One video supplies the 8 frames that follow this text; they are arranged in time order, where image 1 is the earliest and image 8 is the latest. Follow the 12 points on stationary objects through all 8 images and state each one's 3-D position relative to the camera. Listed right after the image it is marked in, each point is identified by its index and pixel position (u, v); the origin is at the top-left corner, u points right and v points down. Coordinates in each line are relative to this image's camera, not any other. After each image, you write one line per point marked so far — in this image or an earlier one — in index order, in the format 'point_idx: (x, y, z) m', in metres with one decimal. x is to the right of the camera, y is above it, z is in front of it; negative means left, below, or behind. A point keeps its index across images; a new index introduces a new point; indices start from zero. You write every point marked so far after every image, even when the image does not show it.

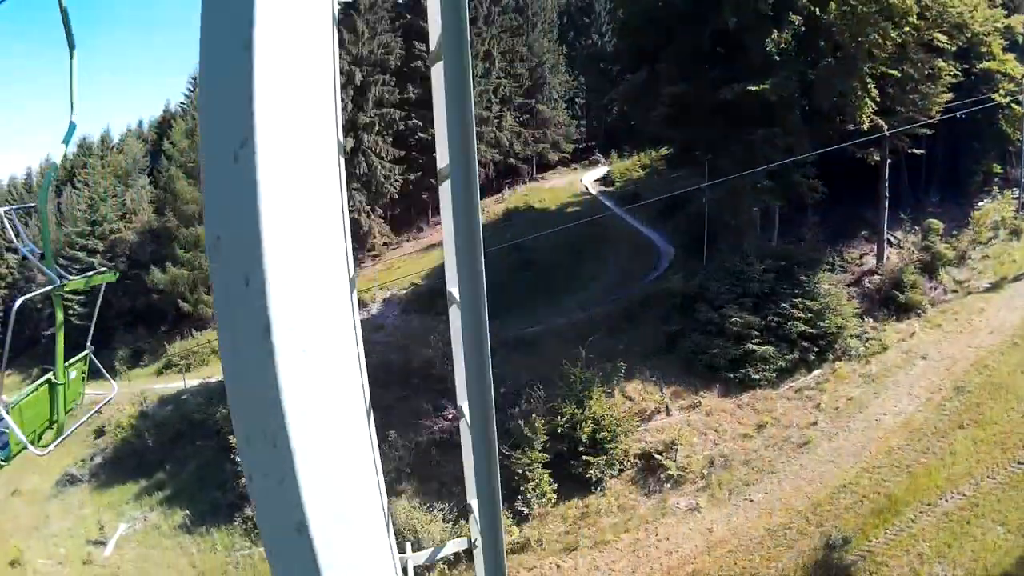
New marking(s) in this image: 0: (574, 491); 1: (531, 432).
0: (+1.5, -4.5, +19.6) m
1: (+0.4, -3.3, +19.7) m
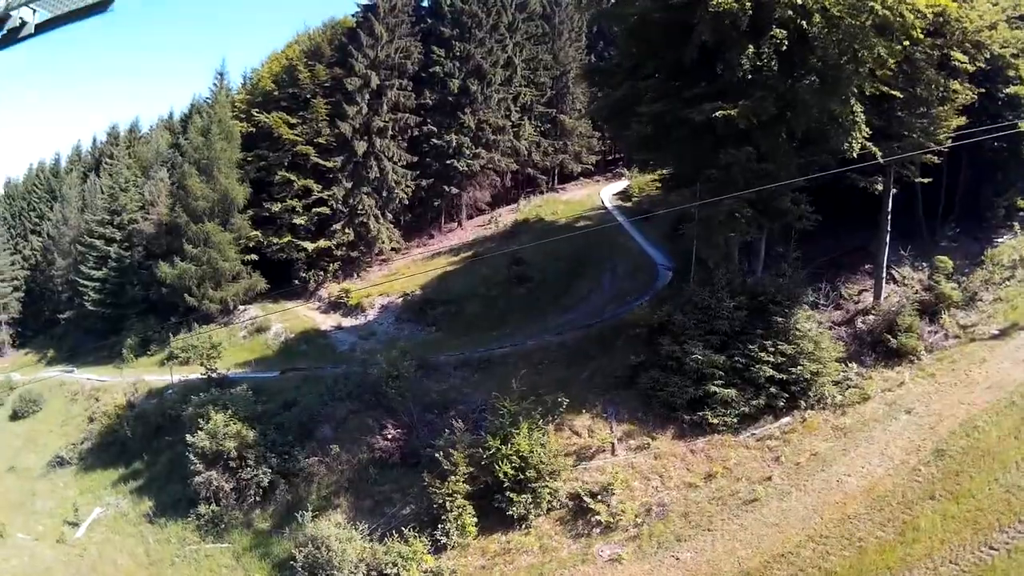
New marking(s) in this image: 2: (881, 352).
0: (-0.3, -5.0, +18.6) m
1: (-1.2, -3.8, +19.0) m
2: (+8.5, -1.5, +19.9) m
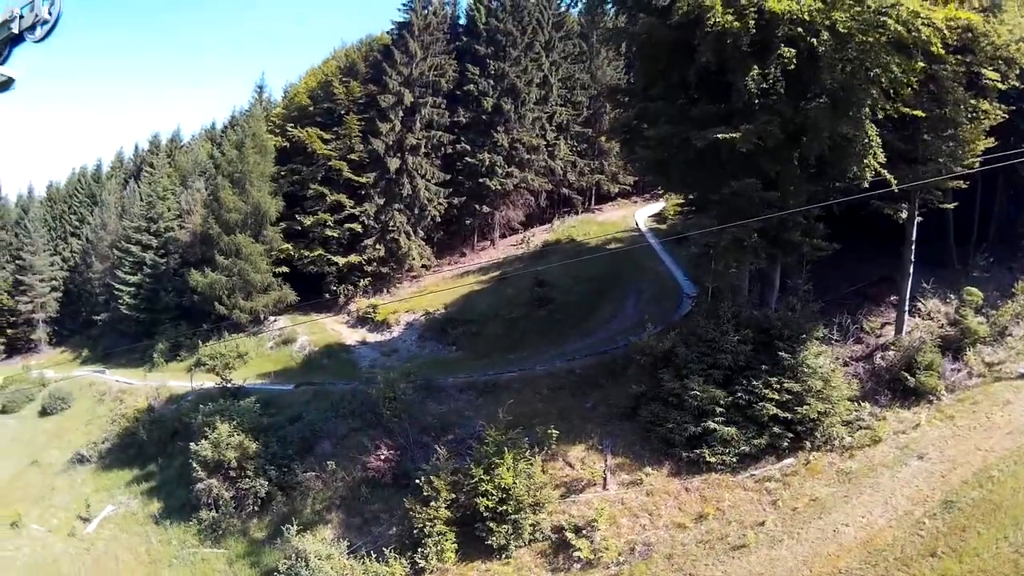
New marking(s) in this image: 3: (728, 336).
0: (-0.7, -5.5, +18.1) m
1: (-1.6, -4.2, +18.6) m
2: (+8.3, -2.3, +18.5) m
3: (+4.9, -1.0, +19.0) m
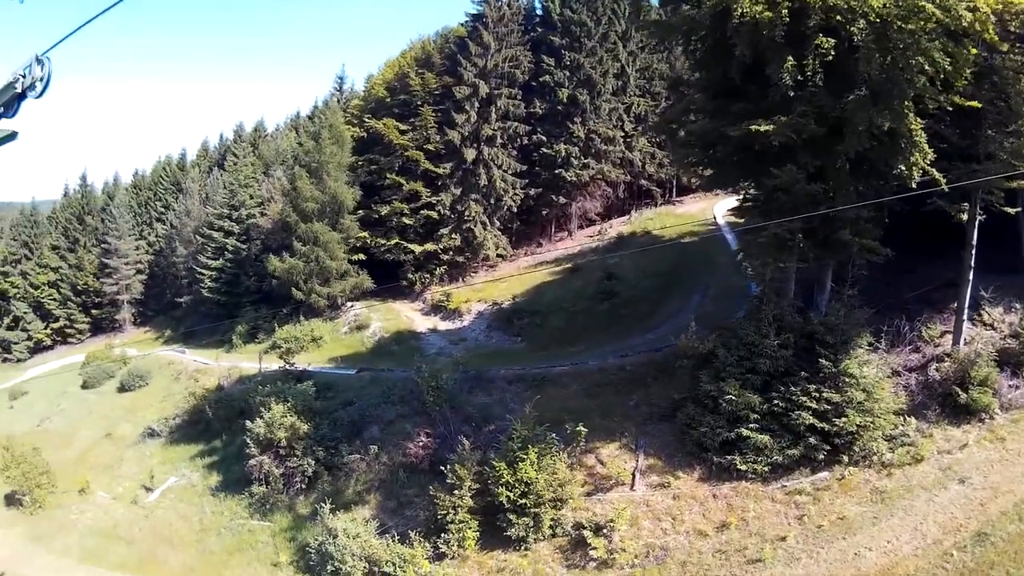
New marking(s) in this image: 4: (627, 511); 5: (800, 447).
0: (-0.3, -5.4, +18.3) m
1: (-1.1, -4.1, +18.8) m
2: (+8.7, -2.4, +17.0) m
3: (+5.4, -1.1, +18.1) m
4: (+2.4, -4.5, +17.7) m
5: (+5.8, -3.2, +17.3) m
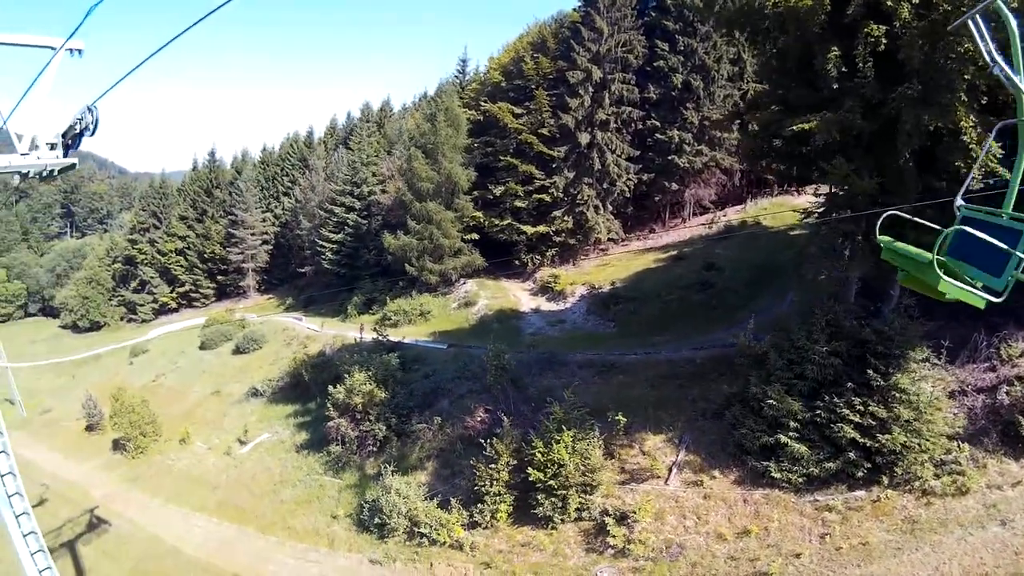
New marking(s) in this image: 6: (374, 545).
0: (+0.3, -5.1, +18.5) m
1: (-0.3, -3.7, +19.2) m
2: (+8.9, -2.7, +15.0) m
3: (+6.0, -1.1, +16.8) m
4: (+2.8, -4.4, +17.3) m
5: (+6.1, -3.3, +16.0) m
6: (-2.8, -5.4, +18.5) m
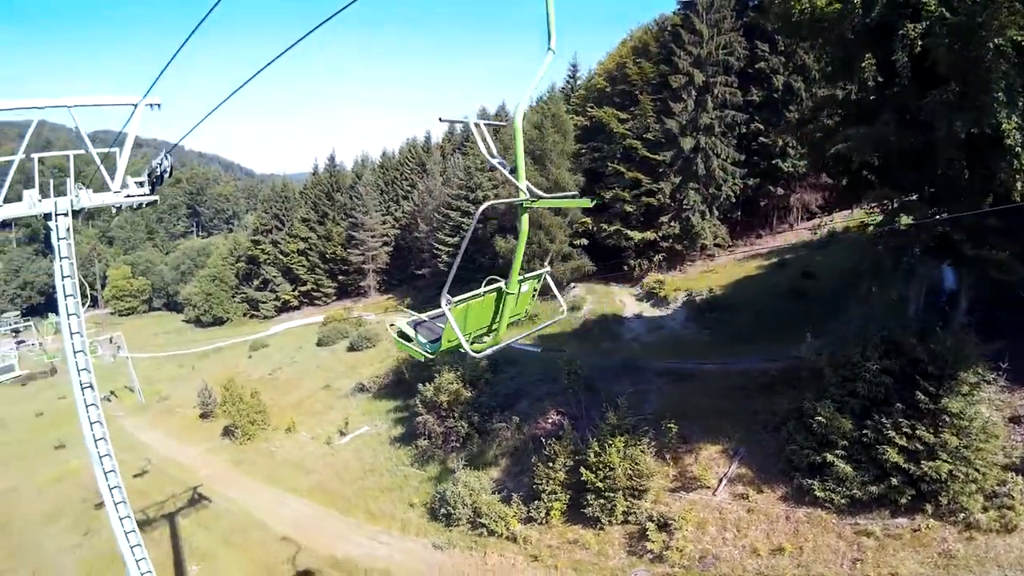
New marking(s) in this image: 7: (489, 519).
0: (+1.4, -5.2, +18.8) m
1: (+1.1, -3.9, +19.6) m
2: (+9.0, -2.9, +13.5) m
3: (+6.7, -1.4, +15.8) m
4: (+3.6, -4.6, +17.1) m
5: (+6.5, -3.5, +15.1) m
6: (-1.7, -5.5, +19.5) m
7: (-0.5, -5.0, +18.8) m
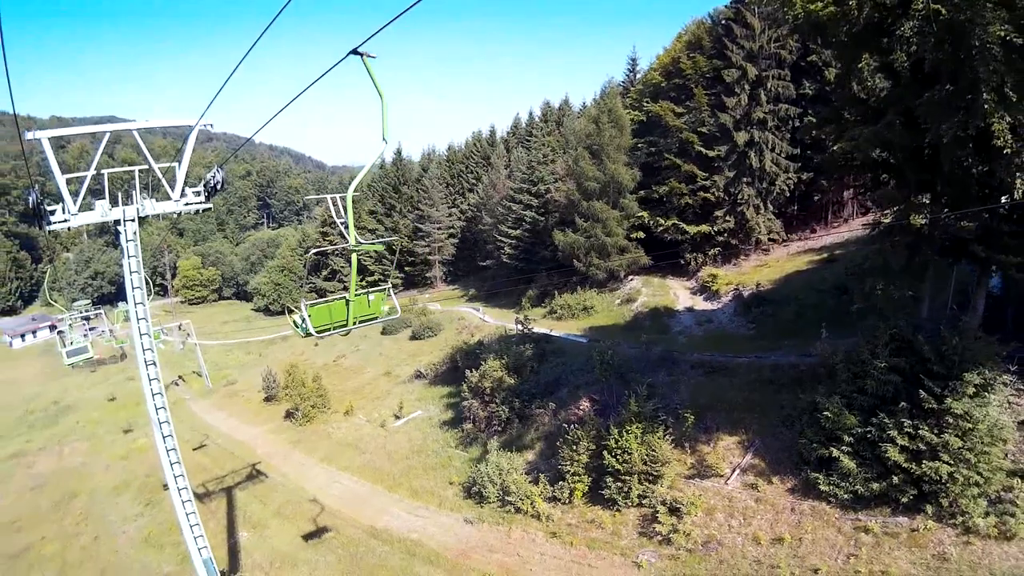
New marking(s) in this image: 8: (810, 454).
0: (+2.0, -5.1, +19.4) m
1: (+1.7, -3.8, +20.2) m
2: (+8.9, -3.0, +13.1) m
3: (+6.8, -1.4, +15.7) m
4: (+3.9, -4.6, +17.3) m
5: (+6.6, -3.5, +15.0) m
6: (-1.0, -5.3, +20.4) m
7: (+0.1, -4.9, +19.6) m
8: (+5.8, -3.3, +16.6) m
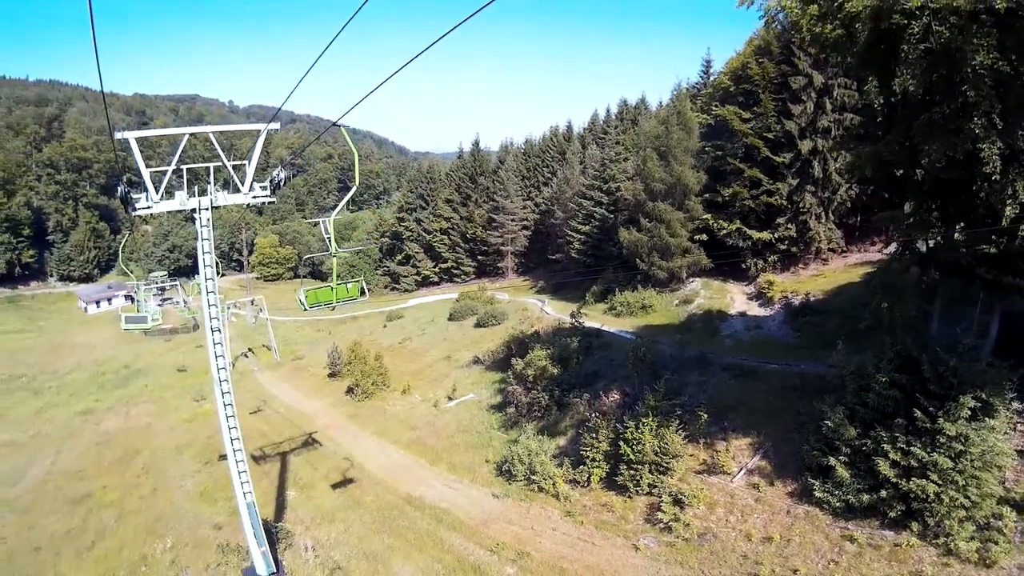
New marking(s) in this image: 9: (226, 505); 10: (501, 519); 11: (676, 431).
0: (+2.5, -5.1, +20.1) m
1: (+2.4, -3.7, +21.0) m
2: (+8.6, -3.5, +12.9) m
3: (+7.0, -1.7, +15.8) m
4: (+4.1, -4.7, +17.8) m
5: (+6.5, -3.8, +15.2) m
6: (-0.4, -5.1, +21.5) m
7: (+0.6, -4.7, +20.6) m
8: (+6.0, -3.6, +16.8) m
9: (-6.5, -4.9, +19.5) m
10: (-0.3, -5.3, +19.3) m
11: (+3.9, -3.5, +19.5) m
